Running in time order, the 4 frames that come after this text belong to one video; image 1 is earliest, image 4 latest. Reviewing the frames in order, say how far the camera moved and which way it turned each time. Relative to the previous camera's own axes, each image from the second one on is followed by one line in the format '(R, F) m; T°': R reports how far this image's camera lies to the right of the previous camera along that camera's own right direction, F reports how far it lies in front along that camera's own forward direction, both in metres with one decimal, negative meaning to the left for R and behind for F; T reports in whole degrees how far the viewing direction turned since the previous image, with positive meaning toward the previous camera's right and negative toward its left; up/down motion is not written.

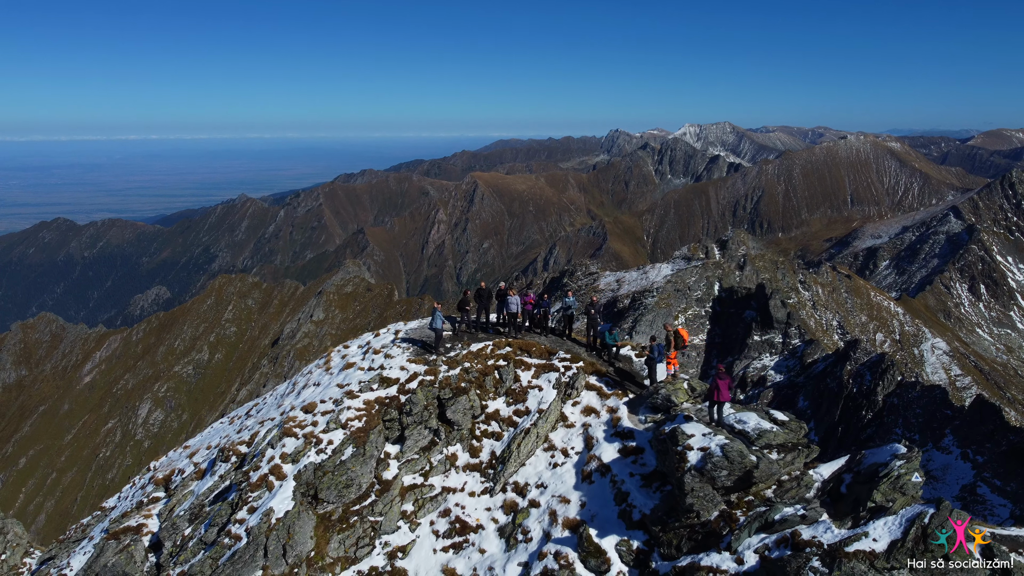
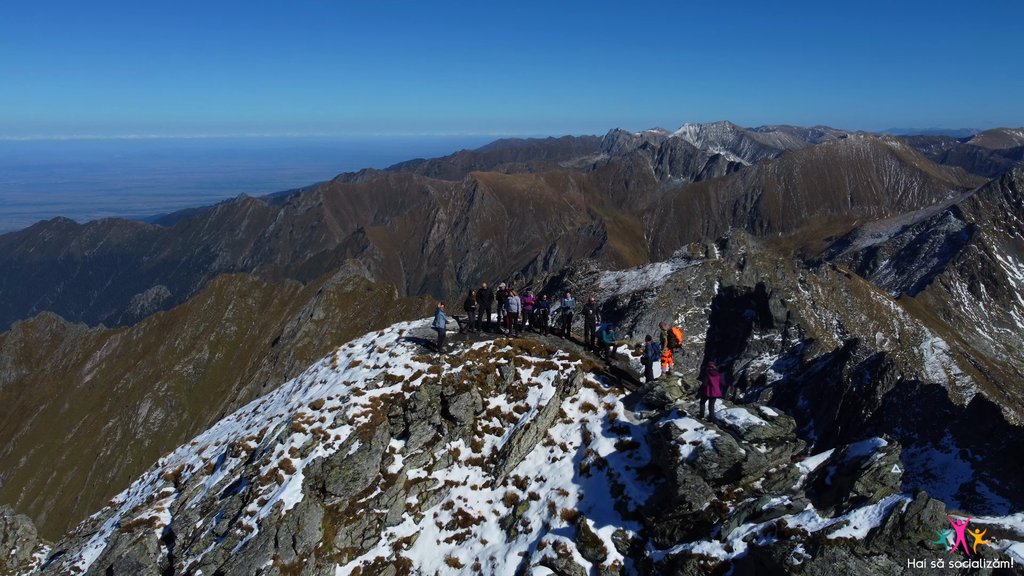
(0.0, -0.8) m; 0°
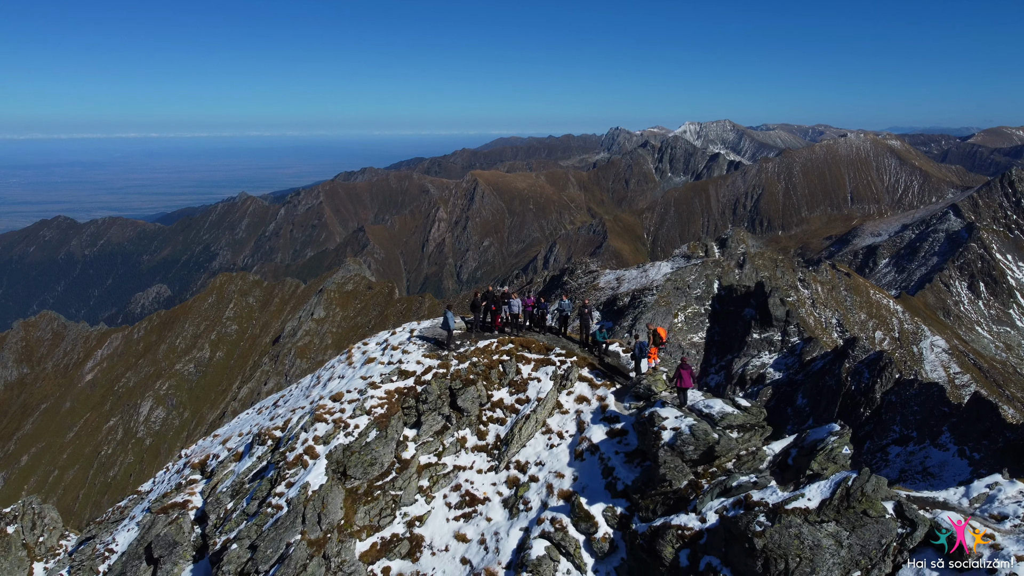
(-0.1, -2.3) m; 0°
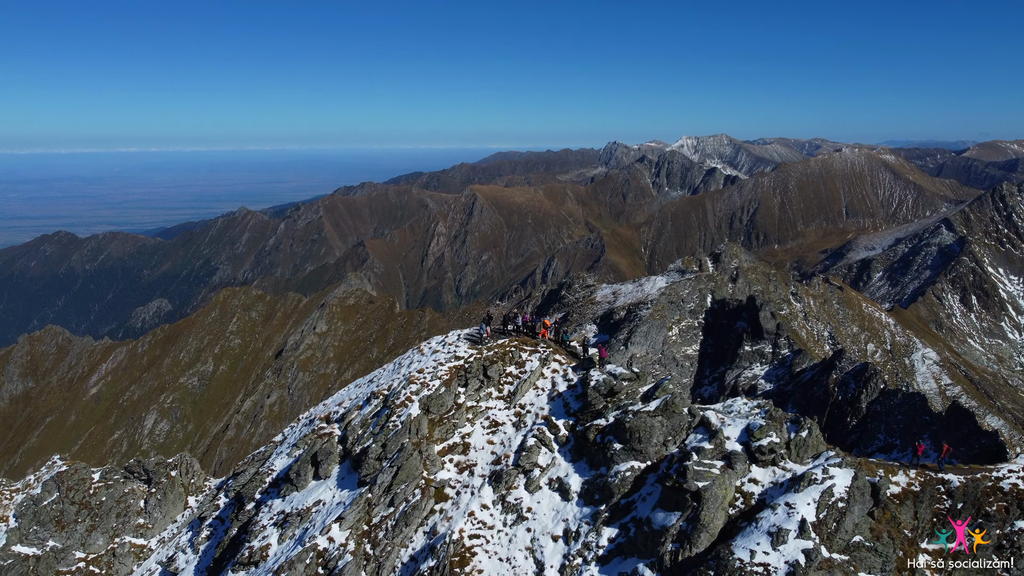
(-0.5, -20.1) m; 0°
